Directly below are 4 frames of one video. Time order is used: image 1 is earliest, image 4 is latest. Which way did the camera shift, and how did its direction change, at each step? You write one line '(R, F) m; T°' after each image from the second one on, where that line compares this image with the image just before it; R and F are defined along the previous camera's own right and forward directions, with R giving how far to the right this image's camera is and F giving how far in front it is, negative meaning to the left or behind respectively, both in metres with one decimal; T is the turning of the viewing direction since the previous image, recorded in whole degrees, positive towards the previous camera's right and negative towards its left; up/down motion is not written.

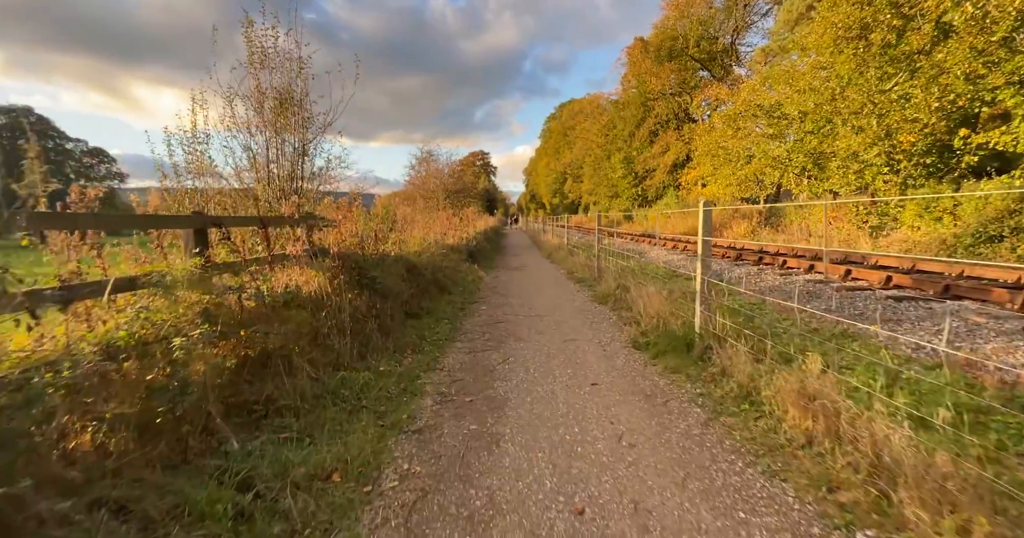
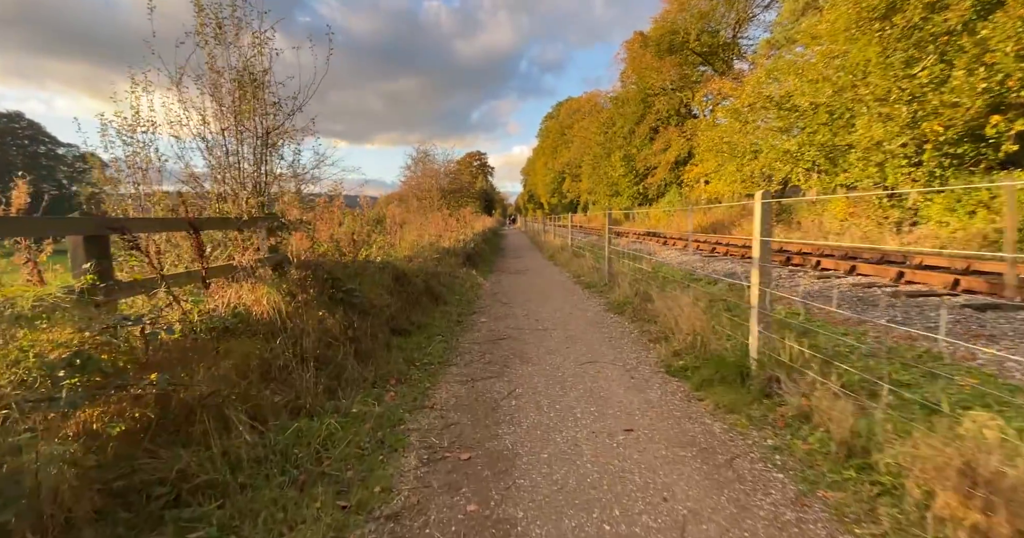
(-0.1, +1.0) m; 0°
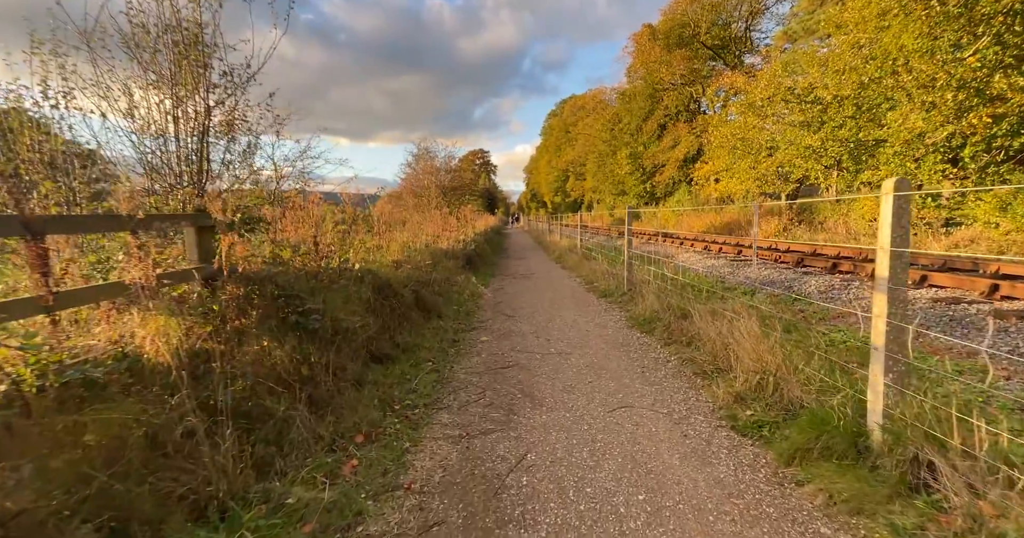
(-0.1, +1.2) m; 0°
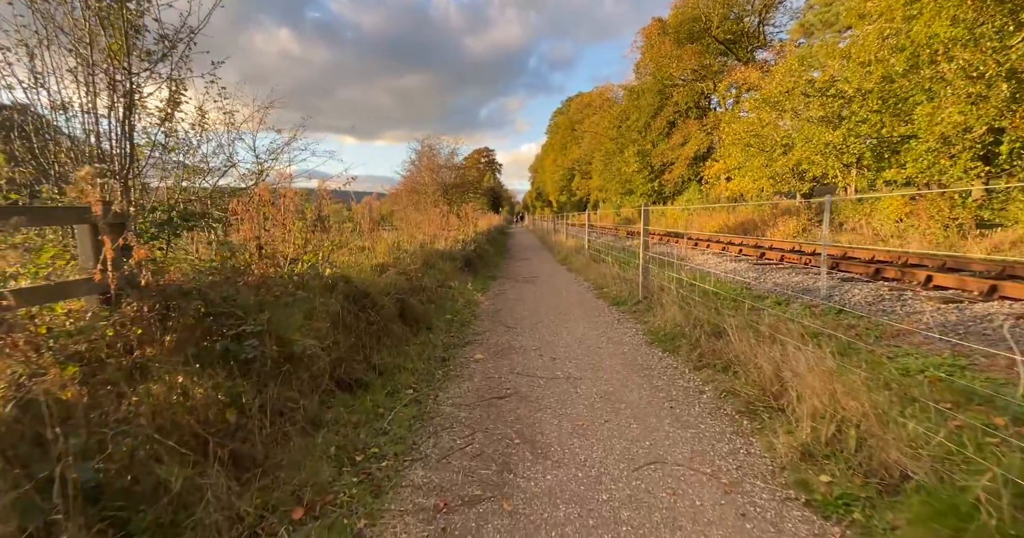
(+0.1, +0.9) m; -1°
